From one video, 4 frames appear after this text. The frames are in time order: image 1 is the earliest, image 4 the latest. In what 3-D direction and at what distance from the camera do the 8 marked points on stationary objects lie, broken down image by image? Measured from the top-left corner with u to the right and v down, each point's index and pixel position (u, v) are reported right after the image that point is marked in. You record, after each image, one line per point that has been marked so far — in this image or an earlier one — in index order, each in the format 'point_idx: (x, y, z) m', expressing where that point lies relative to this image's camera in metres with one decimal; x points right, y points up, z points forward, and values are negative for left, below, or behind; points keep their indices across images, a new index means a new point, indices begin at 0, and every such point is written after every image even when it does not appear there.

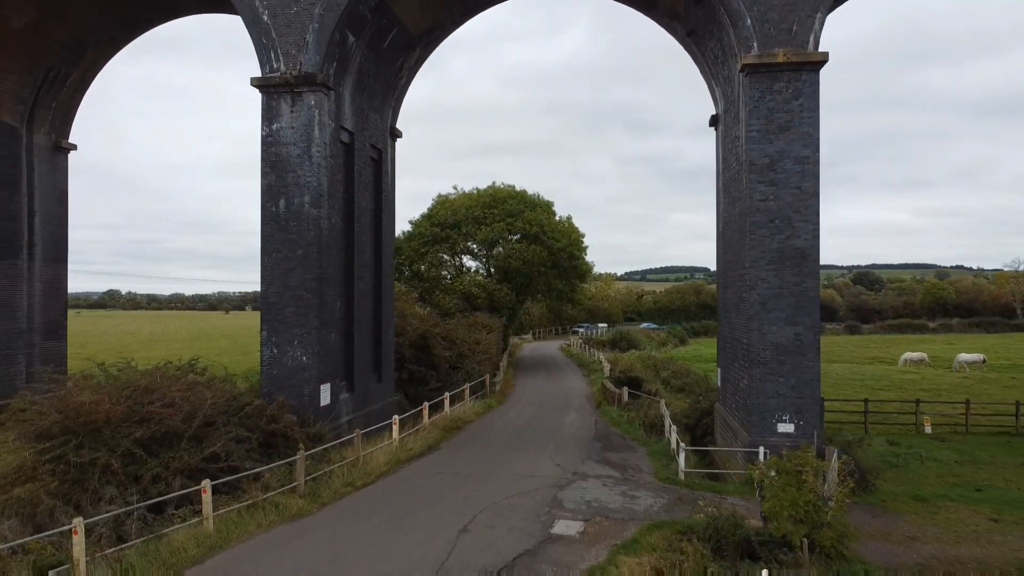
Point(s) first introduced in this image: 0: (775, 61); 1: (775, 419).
0: (+4.0, +3.5, +9.8) m
1: (+4.1, -2.0, +9.9) m
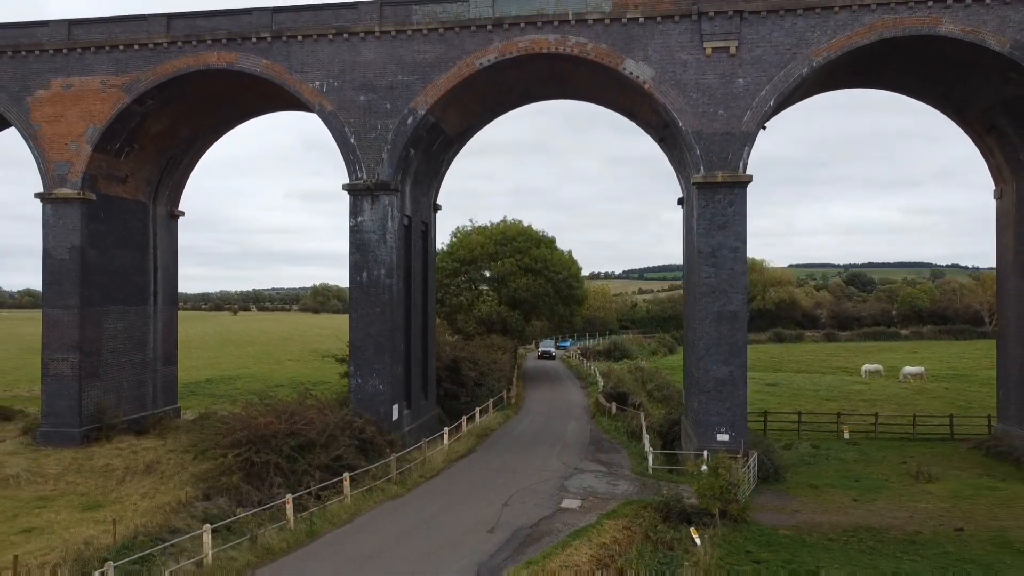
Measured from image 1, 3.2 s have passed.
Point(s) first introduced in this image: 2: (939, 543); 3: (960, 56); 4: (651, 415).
0: (+4.4, +2.3, +14.1) m
1: (+4.5, -3.1, +14.2) m
2: (+7.2, -4.3, +10.9) m
3: (+9.9, +5.1, +14.2) m
4: (+4.3, -3.9, +19.9) m
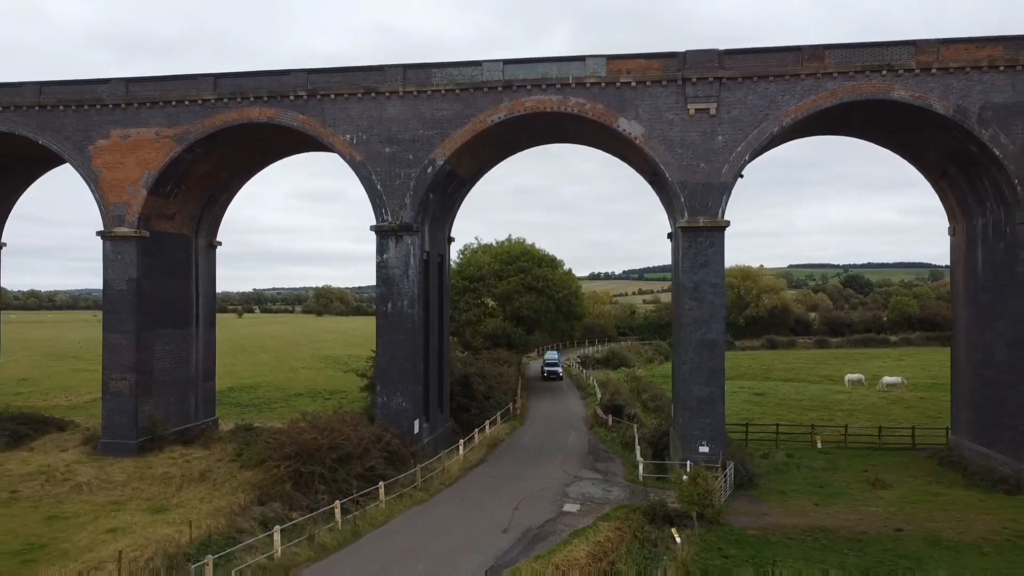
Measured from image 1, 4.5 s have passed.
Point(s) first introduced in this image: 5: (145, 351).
0: (+4.6, +1.6, +16.1) m
1: (+4.7, -3.9, +16.2) m
2: (+7.4, -5.1, +12.9) m
3: (+10.1, +4.3, +16.3) m
4: (+4.5, -4.7, +22.0) m
5: (-10.5, -1.8, +18.4) m
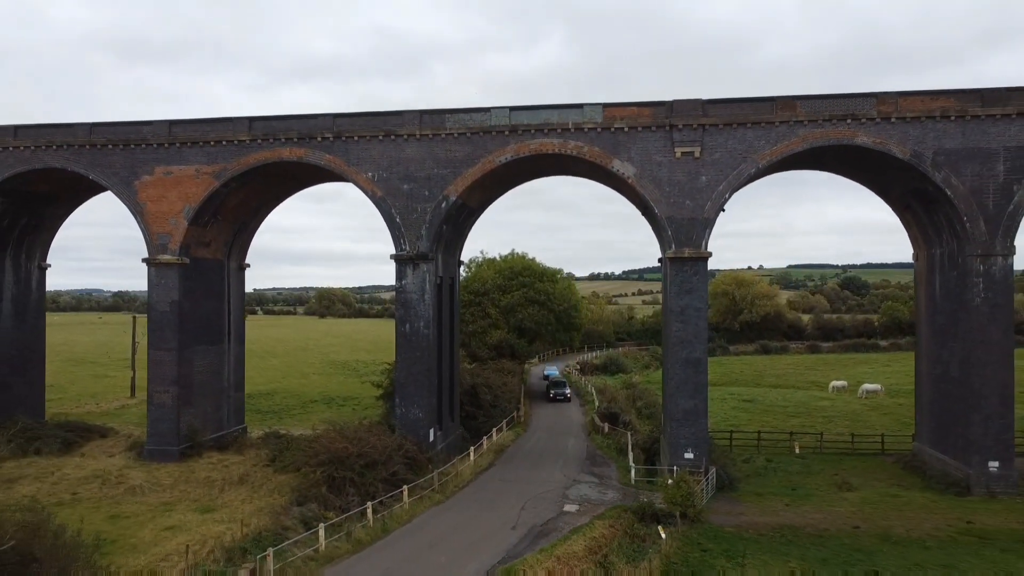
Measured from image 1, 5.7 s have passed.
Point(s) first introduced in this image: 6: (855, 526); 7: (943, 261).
0: (+4.8, +0.9, +18.1) m
1: (+4.8, -4.6, +18.2) m
2: (+7.5, -5.7, +14.9) m
3: (+10.3, +3.7, +18.2) m
4: (+4.7, -5.4, +23.9) m
5: (-10.3, -2.5, +20.4) m
6: (+8.2, -5.7, +15.5) m
7: (+12.6, +0.8, +19.0) m
